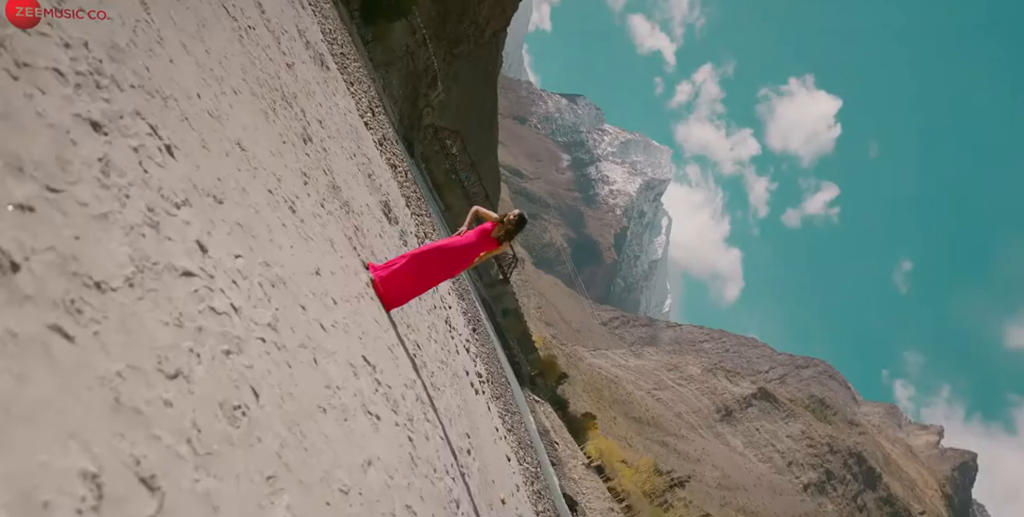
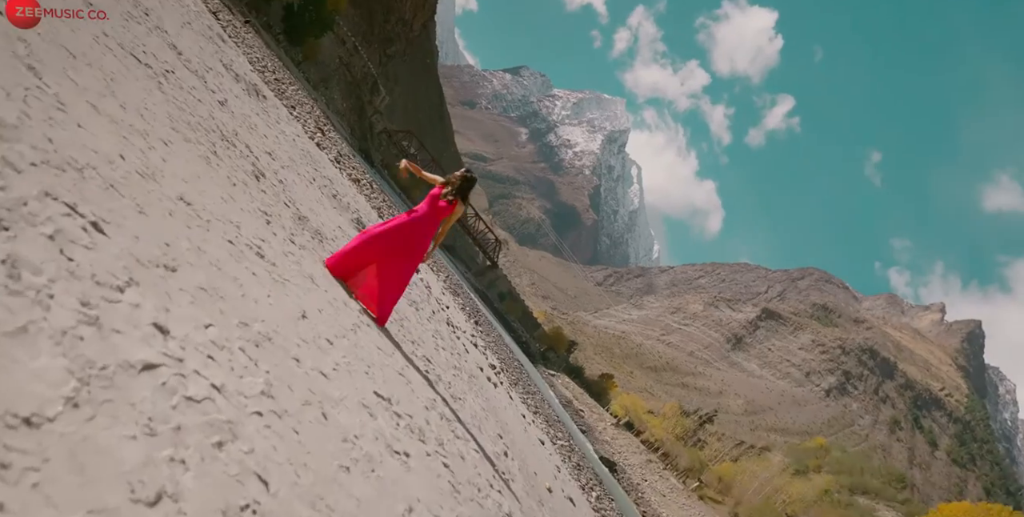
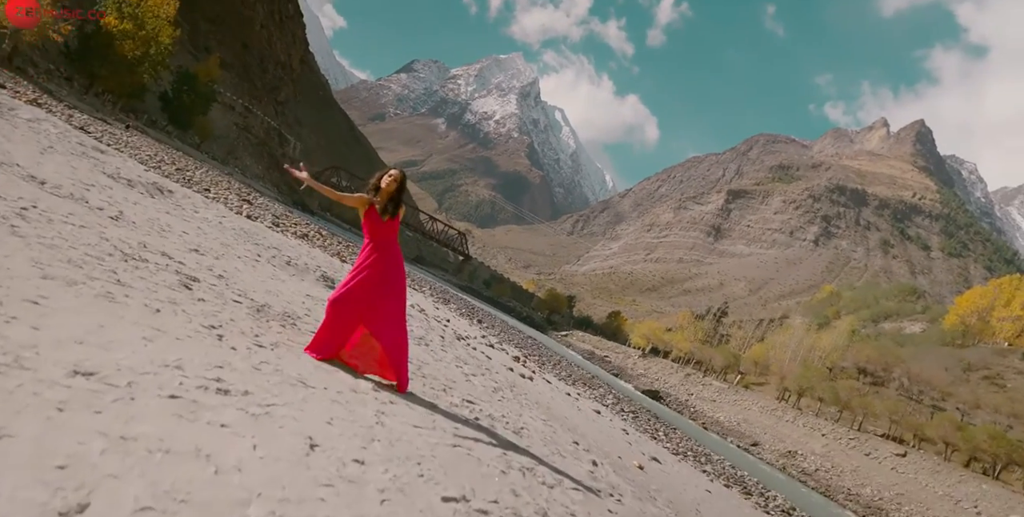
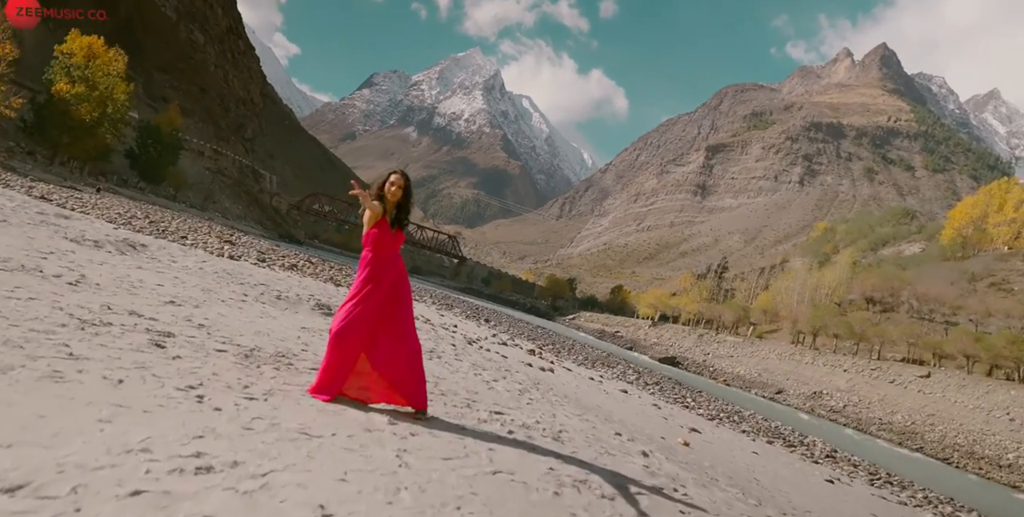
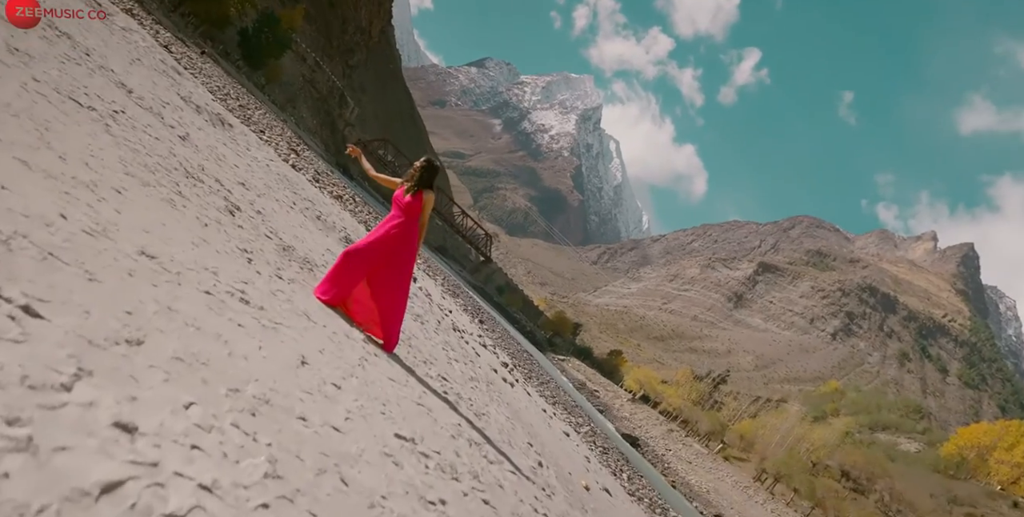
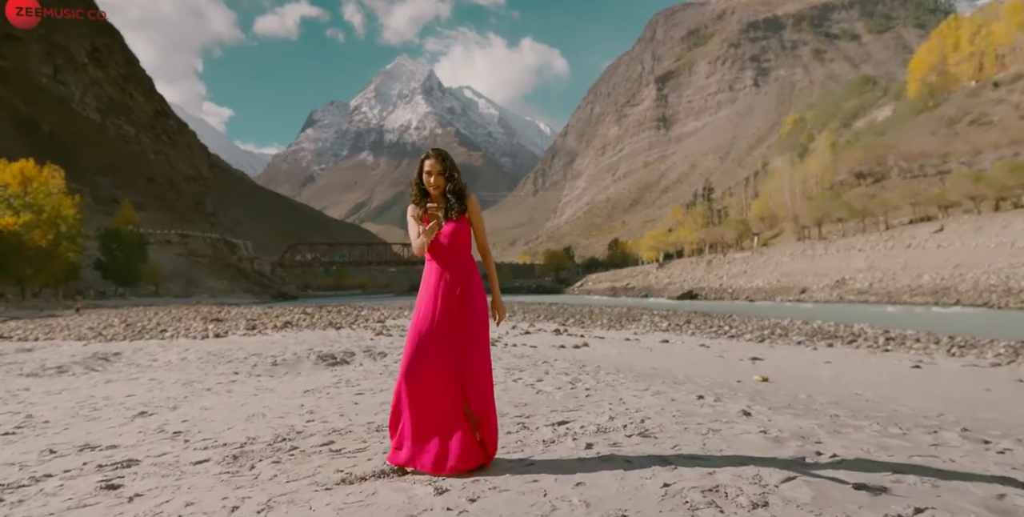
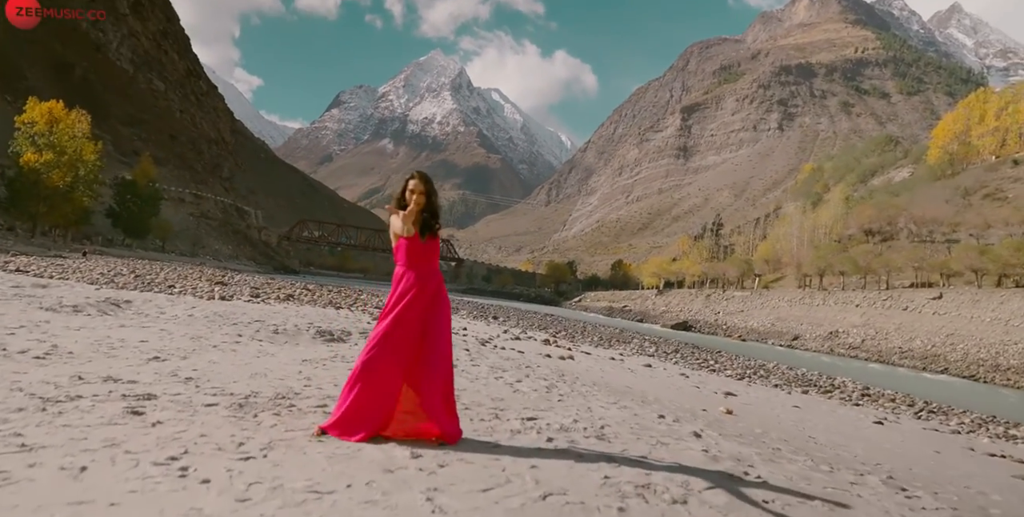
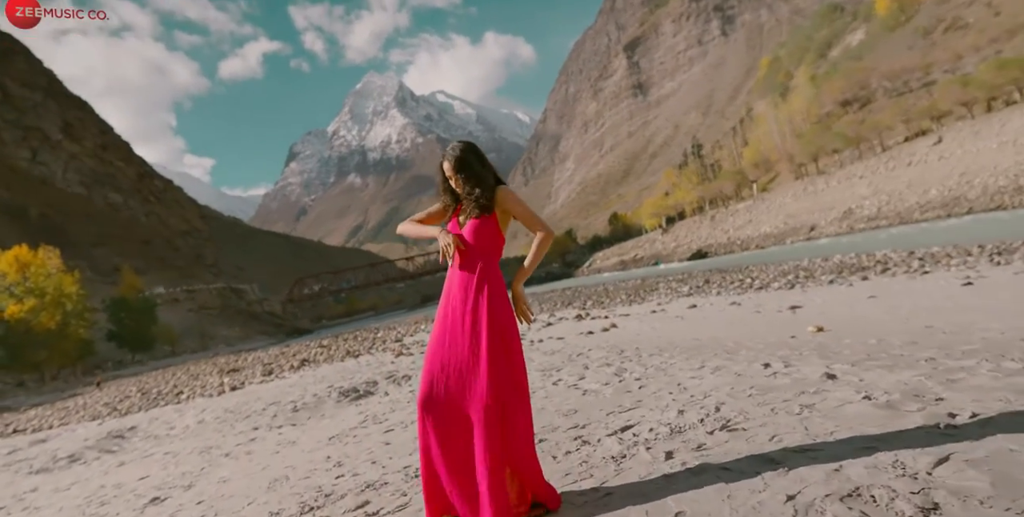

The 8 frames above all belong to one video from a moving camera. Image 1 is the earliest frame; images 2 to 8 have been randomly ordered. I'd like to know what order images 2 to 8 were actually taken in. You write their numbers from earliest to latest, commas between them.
2, 5, 3, 4, 7, 6, 8
